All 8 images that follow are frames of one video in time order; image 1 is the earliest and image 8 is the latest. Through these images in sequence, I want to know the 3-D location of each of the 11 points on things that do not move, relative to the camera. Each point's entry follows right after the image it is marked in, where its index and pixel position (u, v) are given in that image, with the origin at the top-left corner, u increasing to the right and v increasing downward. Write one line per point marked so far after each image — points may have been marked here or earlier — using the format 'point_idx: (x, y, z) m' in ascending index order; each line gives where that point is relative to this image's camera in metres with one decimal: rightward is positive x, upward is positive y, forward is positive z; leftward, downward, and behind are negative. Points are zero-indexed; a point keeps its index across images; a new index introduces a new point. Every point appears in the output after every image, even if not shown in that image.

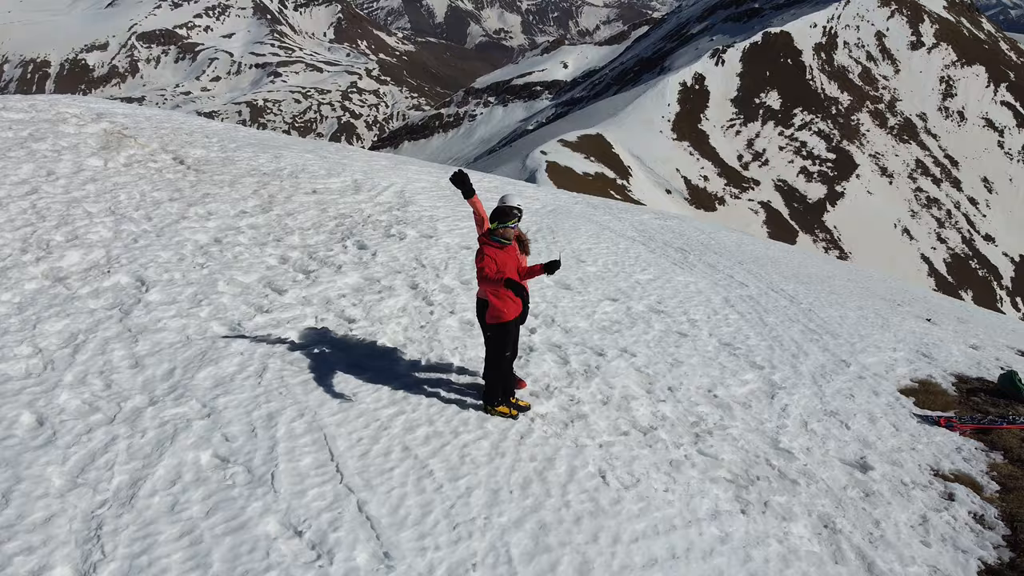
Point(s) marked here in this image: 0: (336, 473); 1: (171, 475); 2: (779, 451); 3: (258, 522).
0: (-1.6, -1.7, +7.9) m
1: (-3.1, -1.7, +7.5) m
2: (+3.3, -1.9, +10.0) m
3: (-2.1, -2.0, +7.1) m
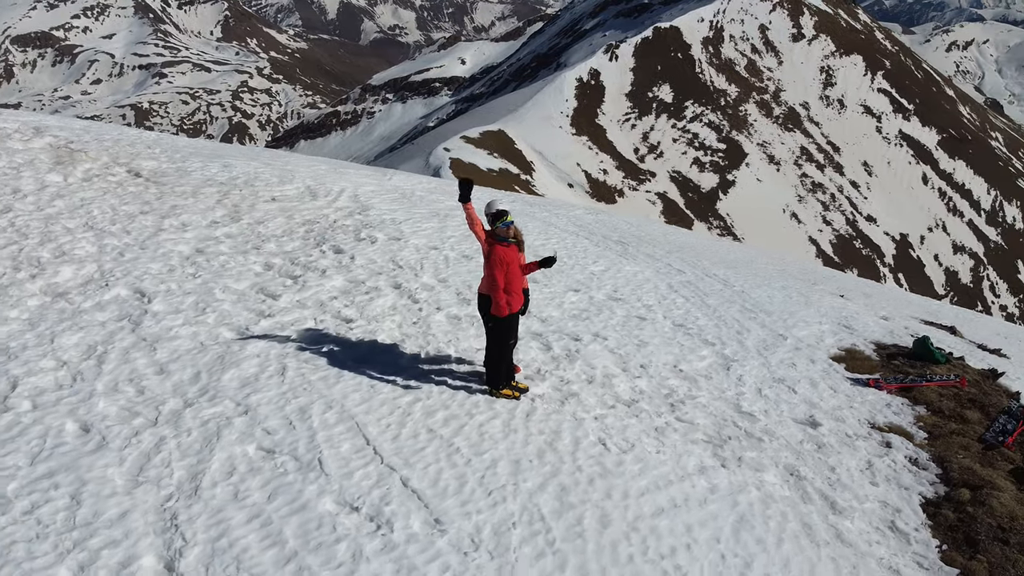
0: (-1.4, -1.7, +8.7) m
1: (-2.8, -1.8, +8.2) m
2: (+3.2, -1.7, +11.3) m
3: (-1.8, -2.0, +7.9) m
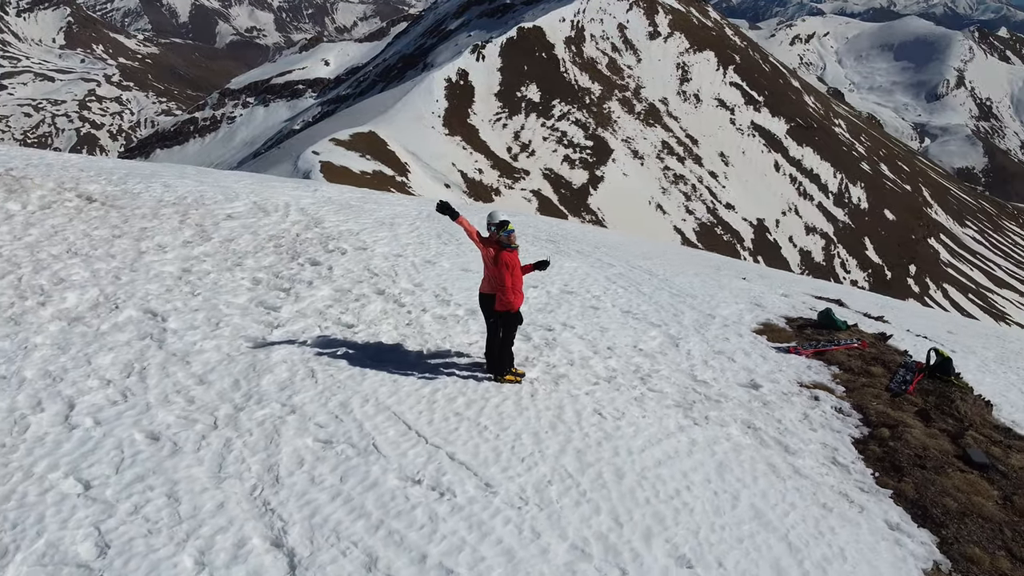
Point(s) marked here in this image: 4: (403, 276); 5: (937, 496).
0: (-1.1, -1.8, +10.0) m
1: (-2.4, -1.9, +9.4) m
2: (+3.1, -1.5, +13.3) m
3: (-1.4, -2.1, +9.2) m
4: (-2.0, +0.2, +15.3) m
5: (+5.7, -2.8, +10.9) m
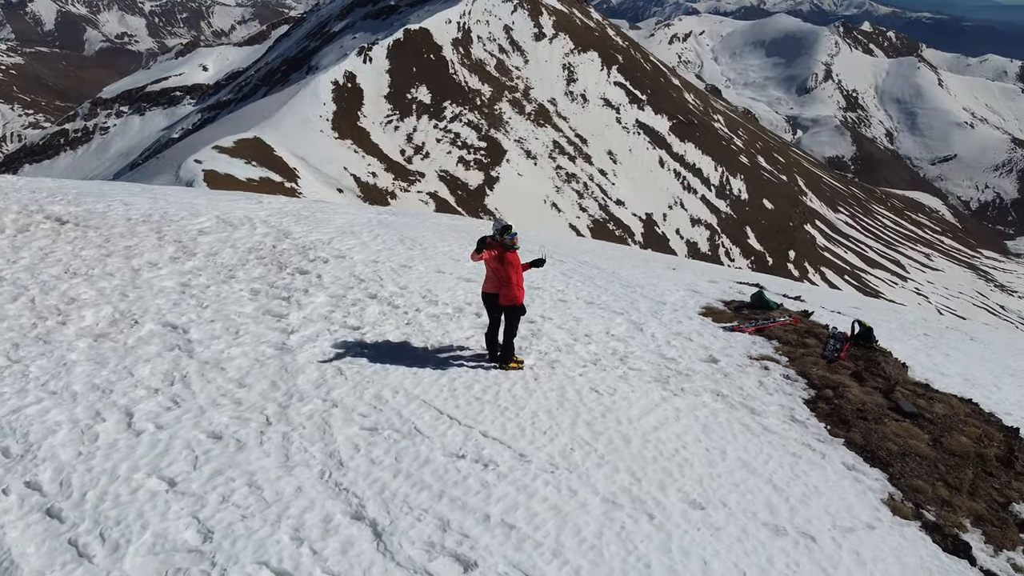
0: (-0.8, -1.8, +11.3) m
1: (-2.0, -2.0, +10.4) m
2: (+2.9, -1.3, +15.1) m
3: (-1.0, -2.1, +10.4) m
4: (-2.4, +0.2, +16.4) m
5: (+5.9, -2.4, +13.0) m
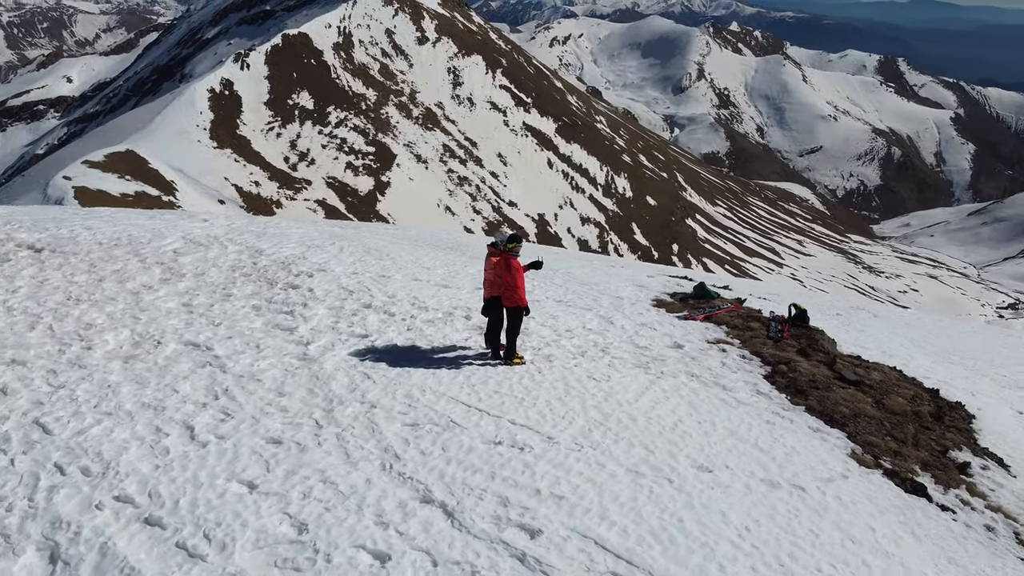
0: (-0.5, -1.9, +12.5) m
1: (-1.6, -2.1, +11.5) m
2: (+2.6, -1.2, +16.7) m
3: (-0.5, -2.2, +11.6) m
4: (-2.9, 0.0, +17.4) m
5: (+5.9, -2.1, +15.1) m
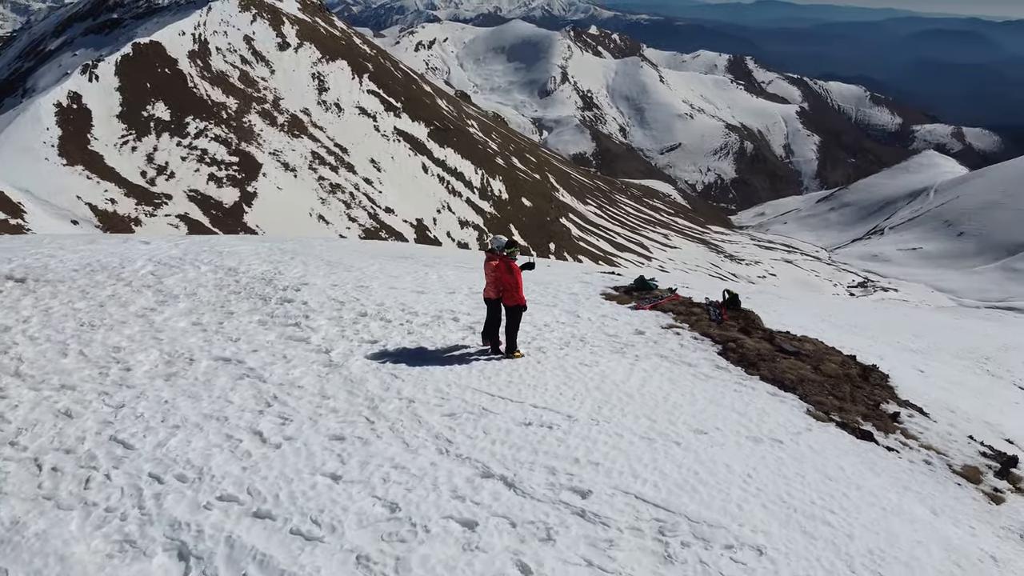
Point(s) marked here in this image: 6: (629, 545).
0: (-0.2, -1.9, +14.1) m
1: (-1.1, -2.2, +12.9) m
2: (+2.3, -1.1, +18.7) m
3: (0.0, -2.2, +13.2) m
4: (-3.3, -0.3, +18.5) m
5: (+5.8, -1.8, +17.6) m
6: (+1.5, -3.4, +10.8) m
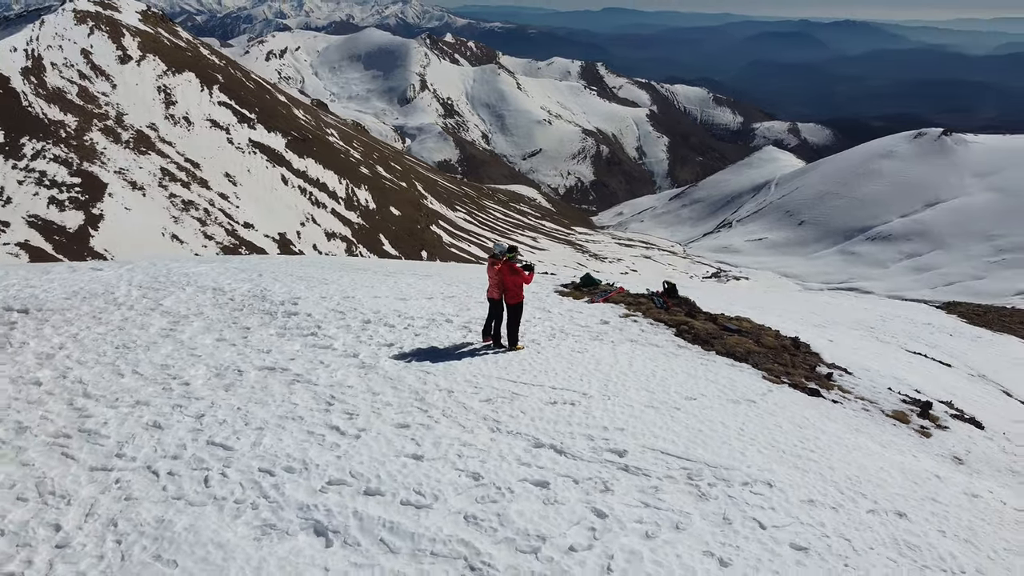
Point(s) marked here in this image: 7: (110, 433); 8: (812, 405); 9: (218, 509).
0: (+0.2, -1.9, +16.1) m
1: (-0.4, -2.2, +14.8) m
2: (+1.8, -1.0, +21.1) m
3: (+0.6, -2.2, +15.3) m
4: (-3.7, -0.5, +20.0) m
5: (+5.5, -1.5, +20.6) m
6: (+2.5, -3.2, +13.1) m
7: (-6.1, -2.2, +12.6) m
8: (+6.3, -2.4, +17.5) m
9: (-4.0, -3.0, +11.1) m
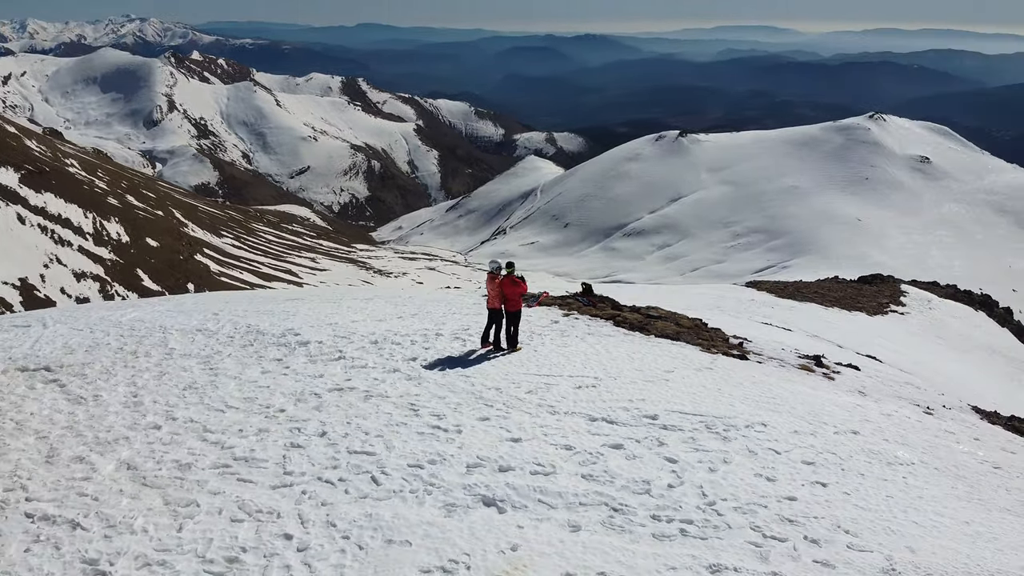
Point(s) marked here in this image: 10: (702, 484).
0: (+0.8, -2.1, +19.2) m
1: (+0.5, -2.4, +17.8) m
2: (+0.9, -1.2, +24.5) m
3: (+1.4, -2.3, +18.5) m
4: (-4.1, -1.2, +21.9) m
5: (+4.7, -1.3, +25.0) m
6: (+3.9, -3.1, +17.0) m
7: (-4.3, -2.9, +14.2) m
8: (+6.4, -2.1, +22.2) m
9: (-1.8, -3.4, +13.3) m
10: (+3.4, -3.6, +14.9) m
